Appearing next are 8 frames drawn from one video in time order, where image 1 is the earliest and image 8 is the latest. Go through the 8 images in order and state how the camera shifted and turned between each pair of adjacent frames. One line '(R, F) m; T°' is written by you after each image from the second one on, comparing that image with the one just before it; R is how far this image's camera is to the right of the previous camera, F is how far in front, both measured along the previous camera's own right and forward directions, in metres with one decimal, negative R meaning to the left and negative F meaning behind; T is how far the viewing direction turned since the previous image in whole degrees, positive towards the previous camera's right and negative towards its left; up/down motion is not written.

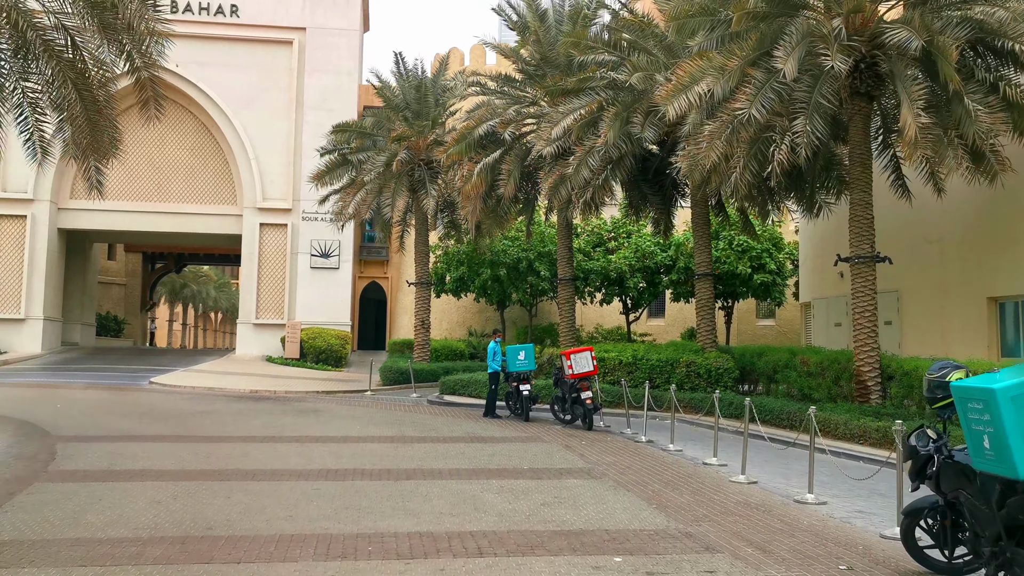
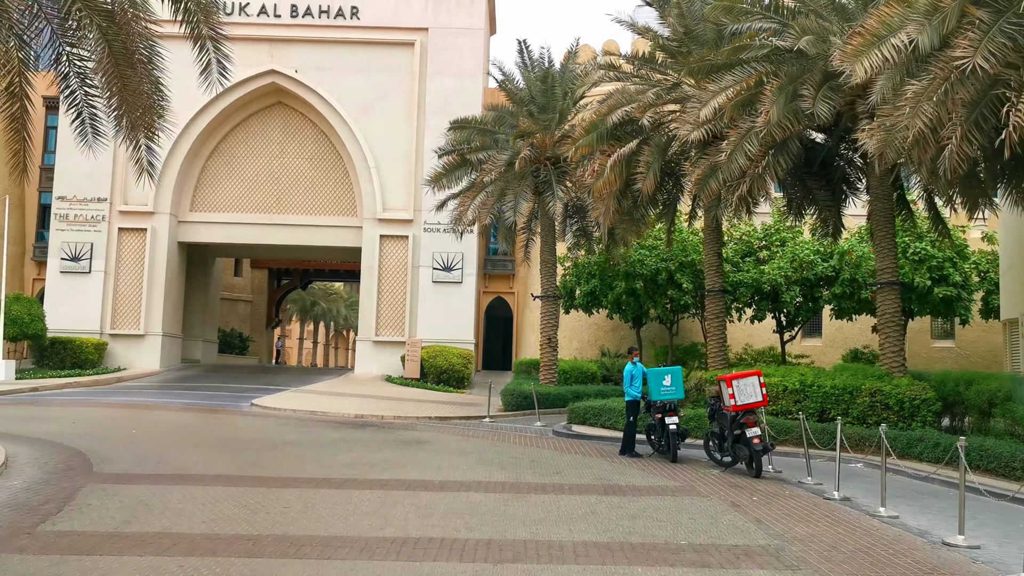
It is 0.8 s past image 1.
(-0.2, +3.1) m; -8°
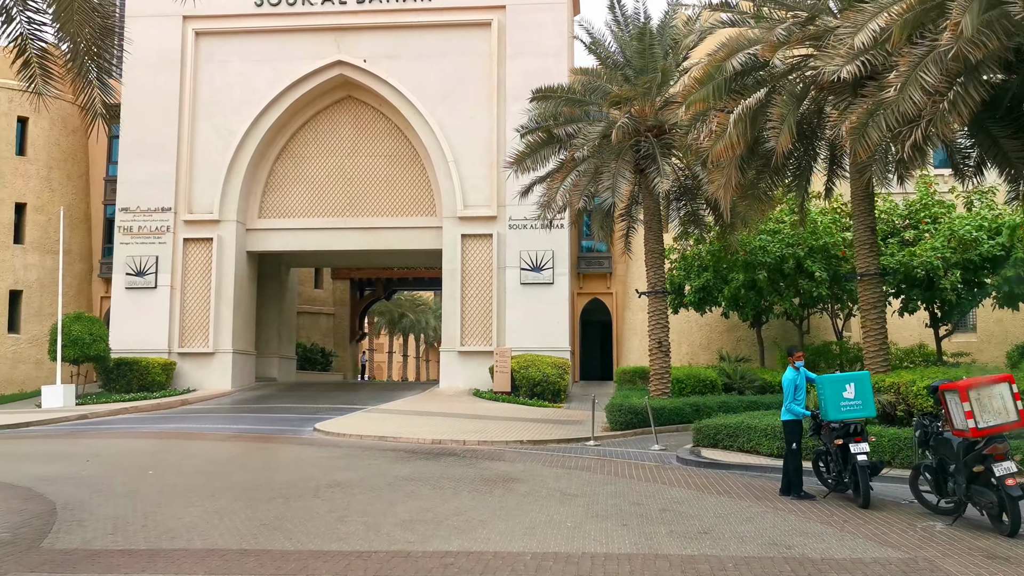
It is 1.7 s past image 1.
(-0.2, +3.6) m; -6°
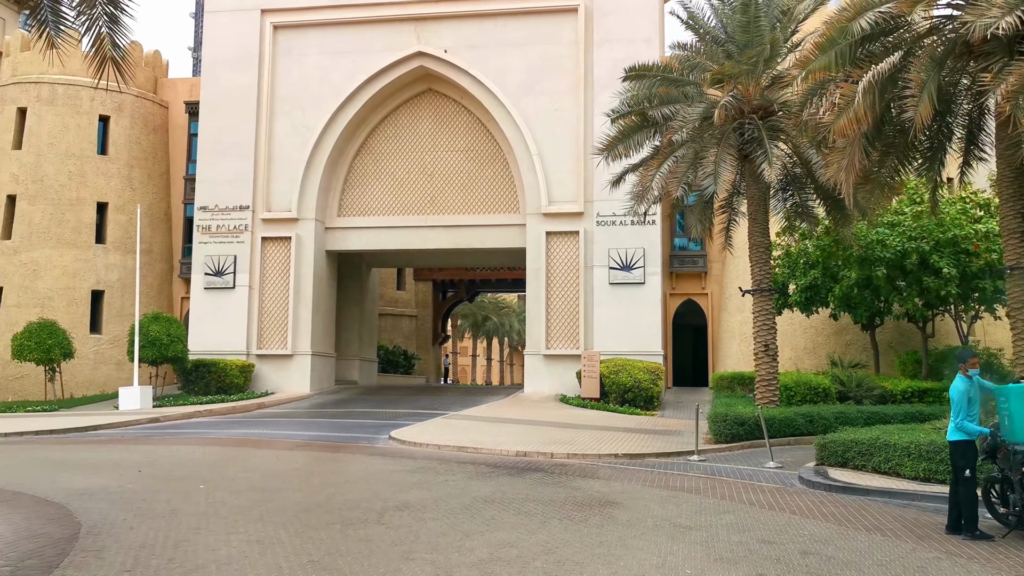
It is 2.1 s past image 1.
(-0.1, +1.7) m; -5°
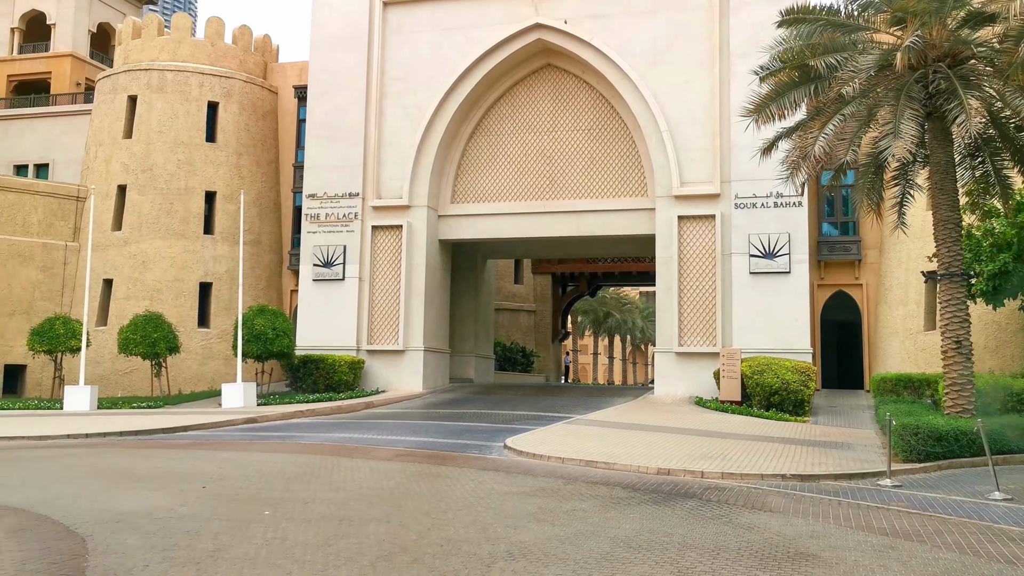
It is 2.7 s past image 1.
(-0.3, +2.6) m; -7°
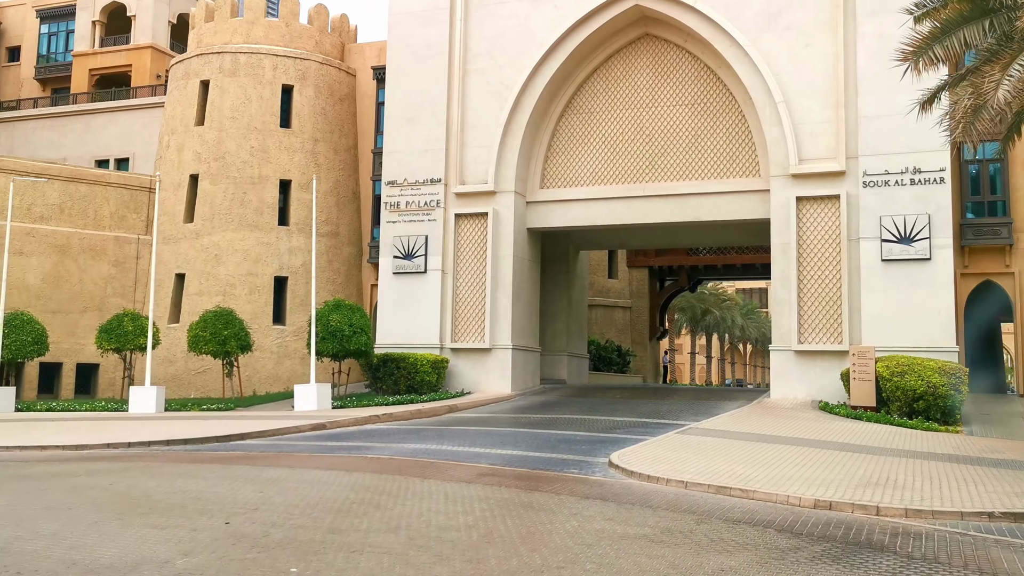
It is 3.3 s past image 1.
(-0.2, +2.5) m; -5°
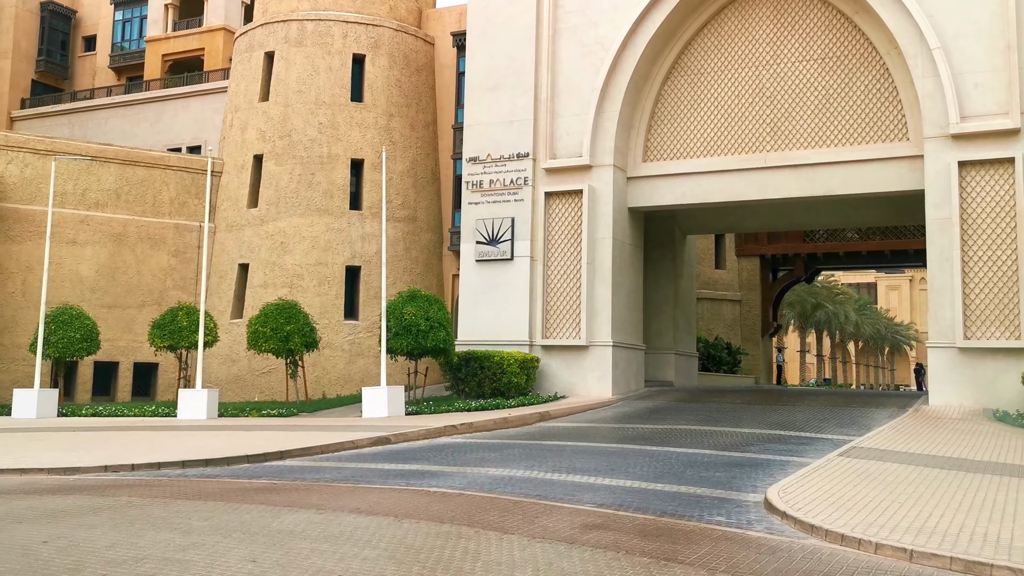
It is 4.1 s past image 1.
(-0.2, +3.4) m; -6°
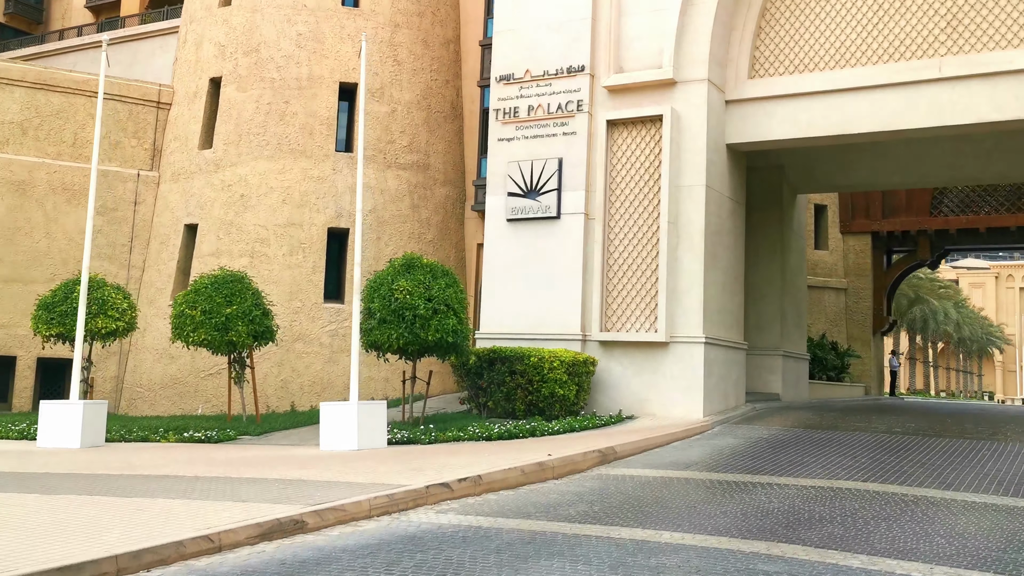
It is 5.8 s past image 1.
(+0.1, +7.2) m; -3°
